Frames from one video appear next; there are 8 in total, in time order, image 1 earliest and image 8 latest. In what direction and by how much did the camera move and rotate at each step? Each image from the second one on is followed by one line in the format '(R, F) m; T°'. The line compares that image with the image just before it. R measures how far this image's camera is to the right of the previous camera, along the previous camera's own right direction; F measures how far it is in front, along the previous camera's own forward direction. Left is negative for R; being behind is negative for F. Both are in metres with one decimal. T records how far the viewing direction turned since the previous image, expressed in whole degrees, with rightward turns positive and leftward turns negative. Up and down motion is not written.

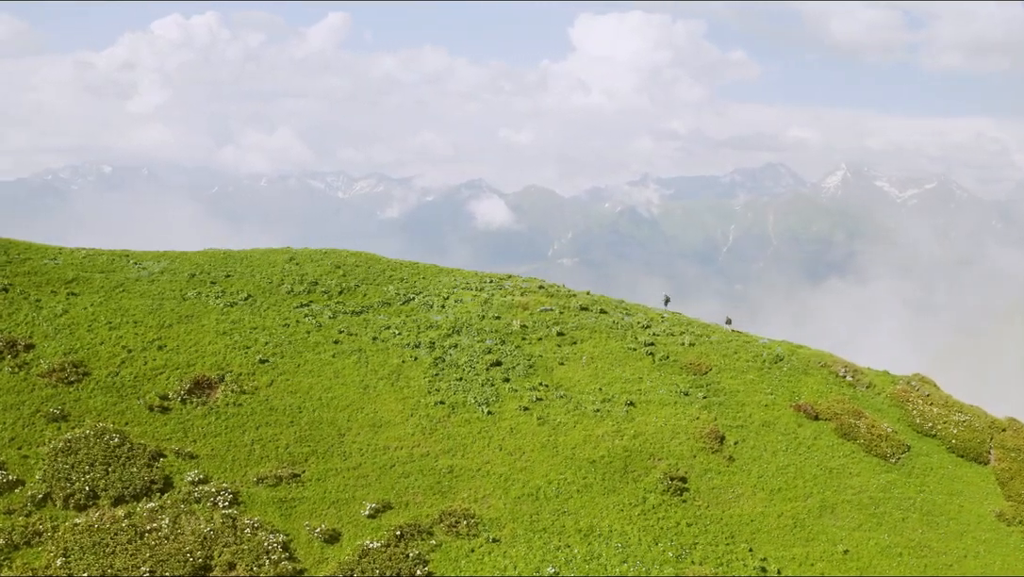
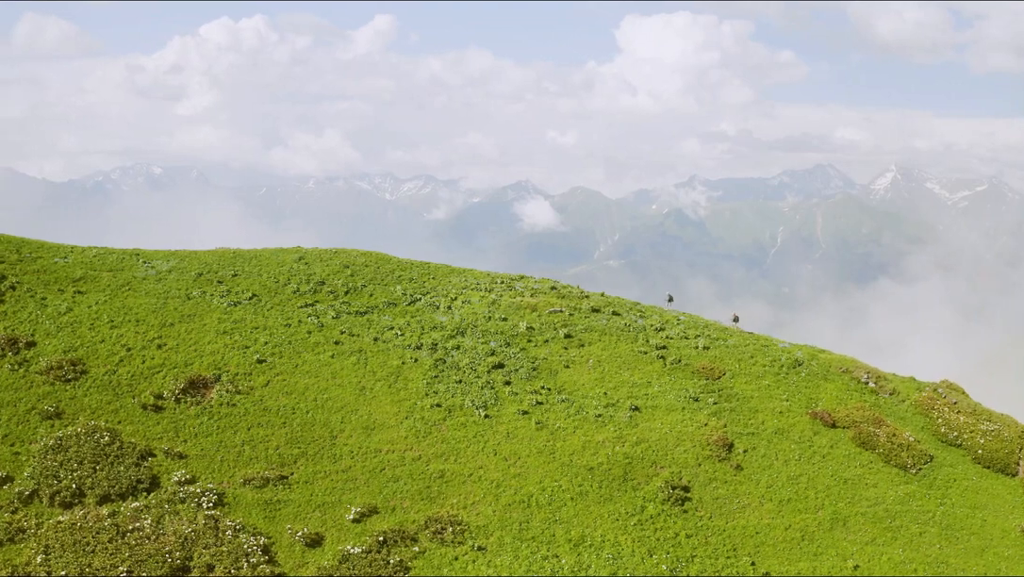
(+2.1, +1.1) m; -3°
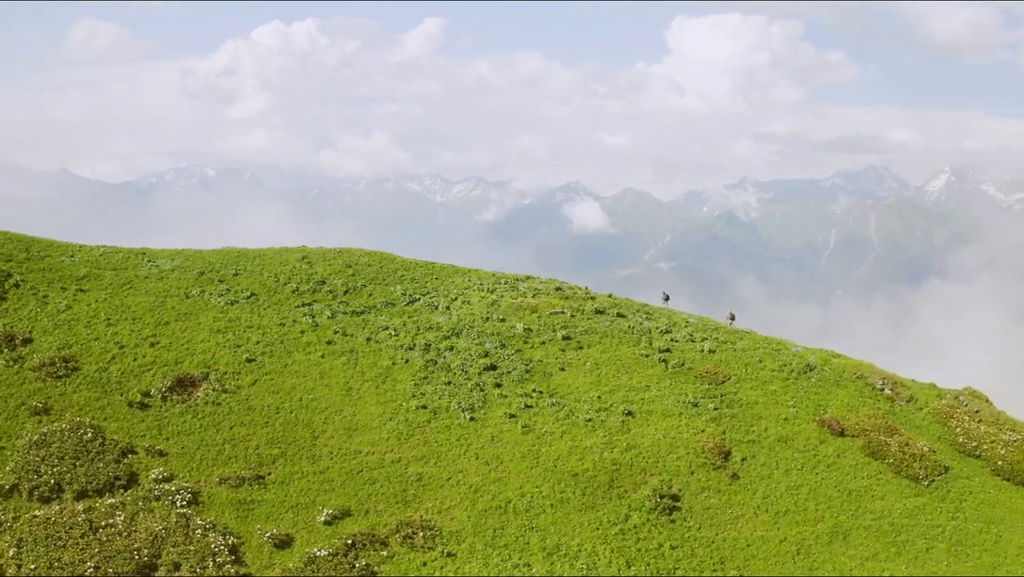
(+2.9, +0.9) m; -3°
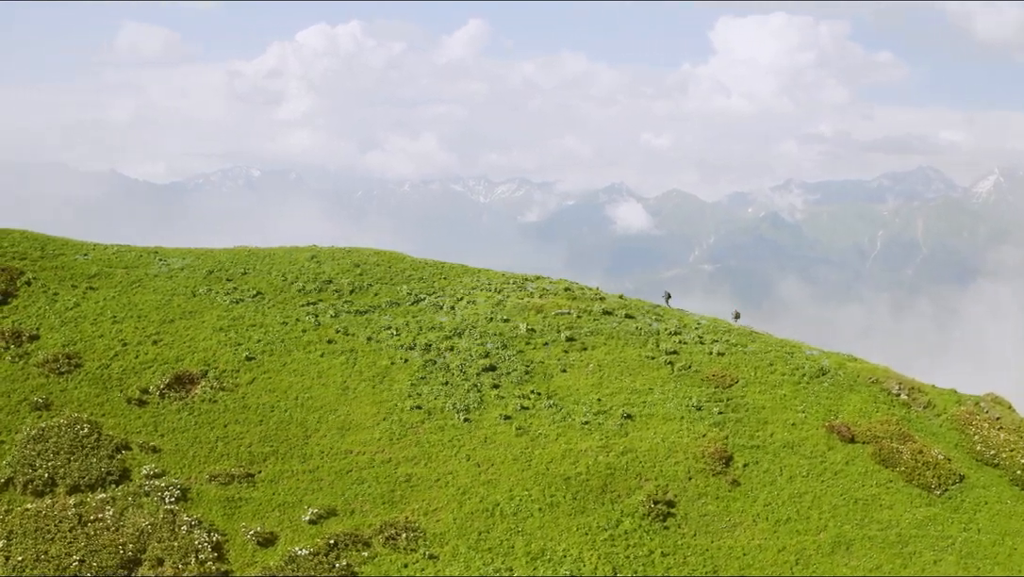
(+2.1, +0.5) m; -3°
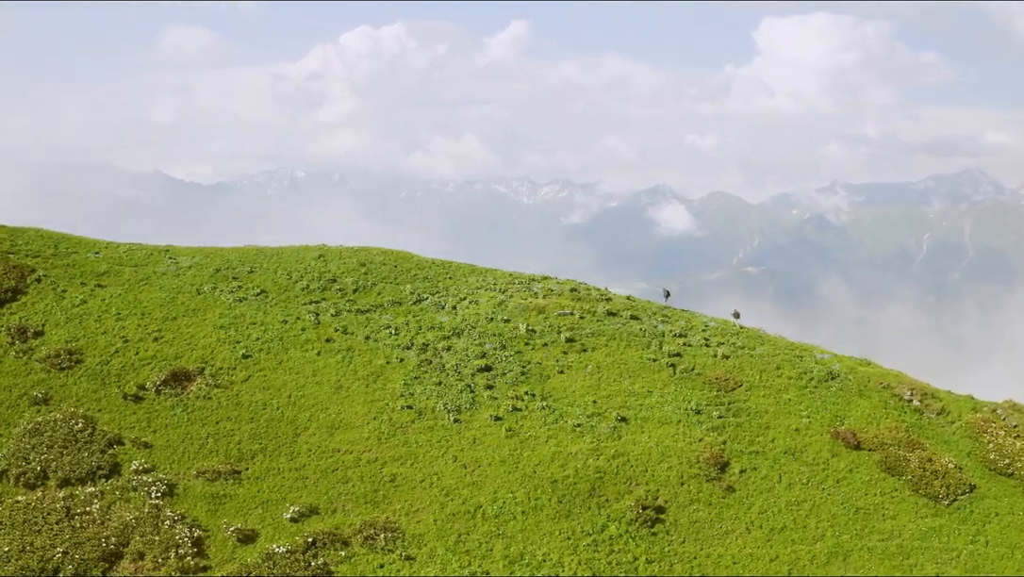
(+2.3, +0.4) m; -3°
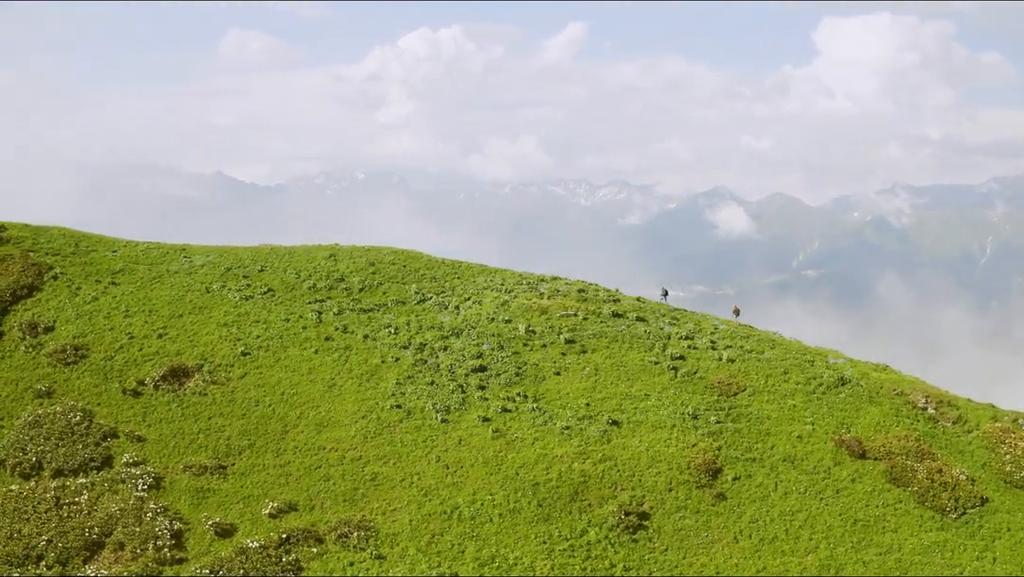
(+3.1, +0.4) m; -4°
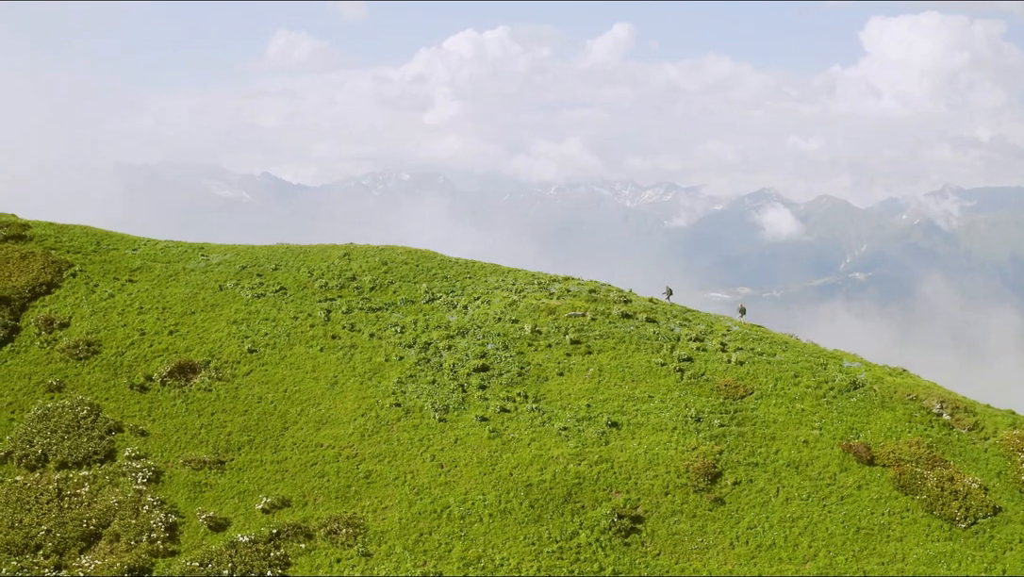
(+2.1, +0.2) m; -3°
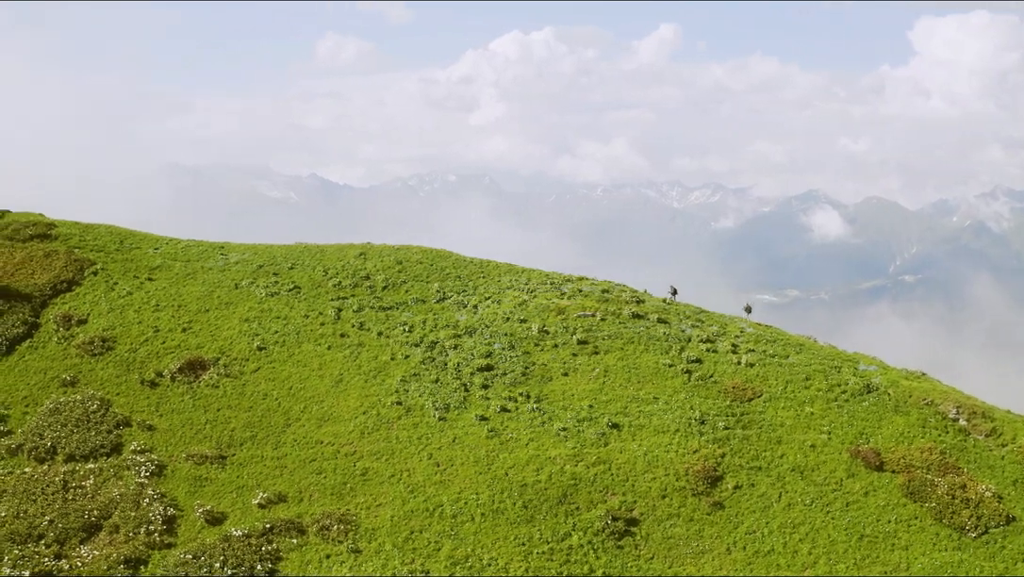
(+2.1, +0.1) m; -3°
